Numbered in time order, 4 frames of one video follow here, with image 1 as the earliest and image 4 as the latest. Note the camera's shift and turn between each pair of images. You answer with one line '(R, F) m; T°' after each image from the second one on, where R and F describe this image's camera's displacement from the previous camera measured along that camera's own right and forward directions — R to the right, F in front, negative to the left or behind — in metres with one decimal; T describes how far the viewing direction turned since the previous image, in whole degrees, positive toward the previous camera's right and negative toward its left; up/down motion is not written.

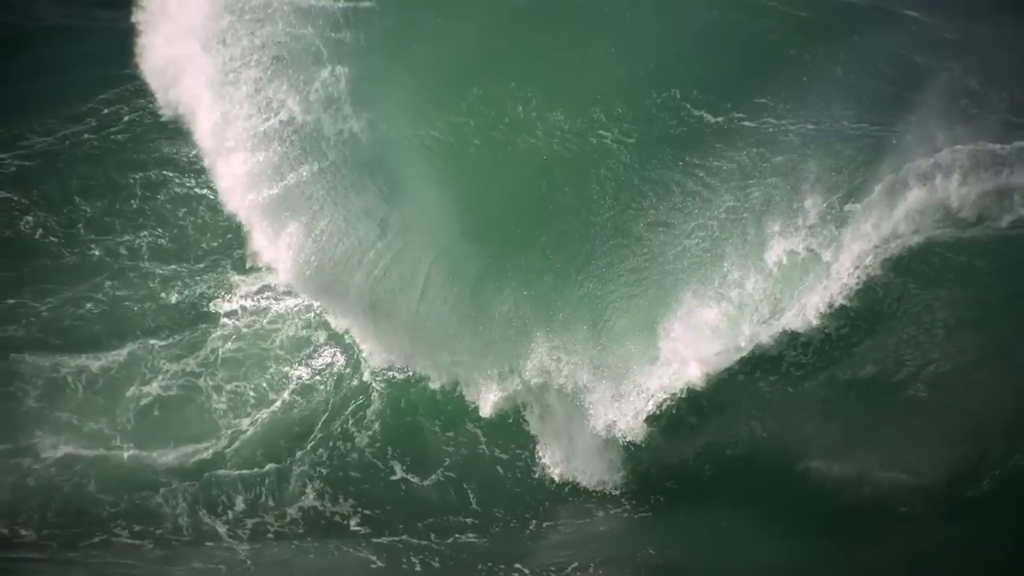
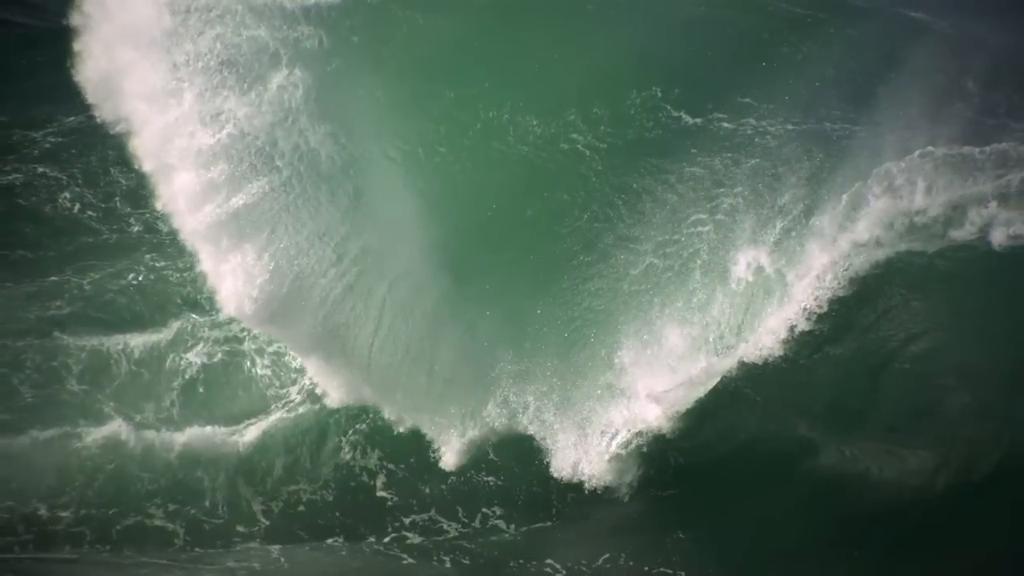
(+1.1, +1.0) m; 0°
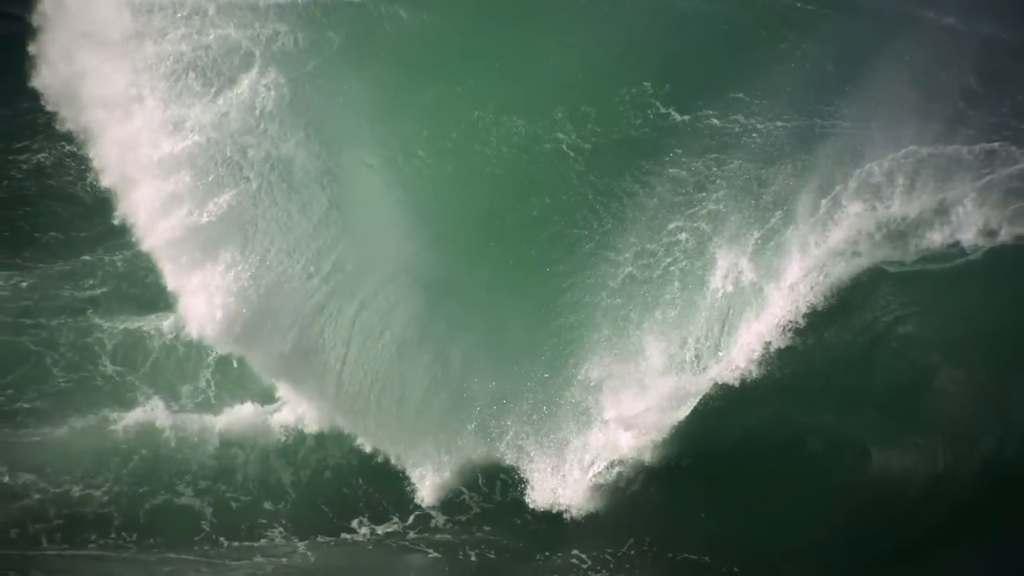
(+0.7, +0.7) m; 0°
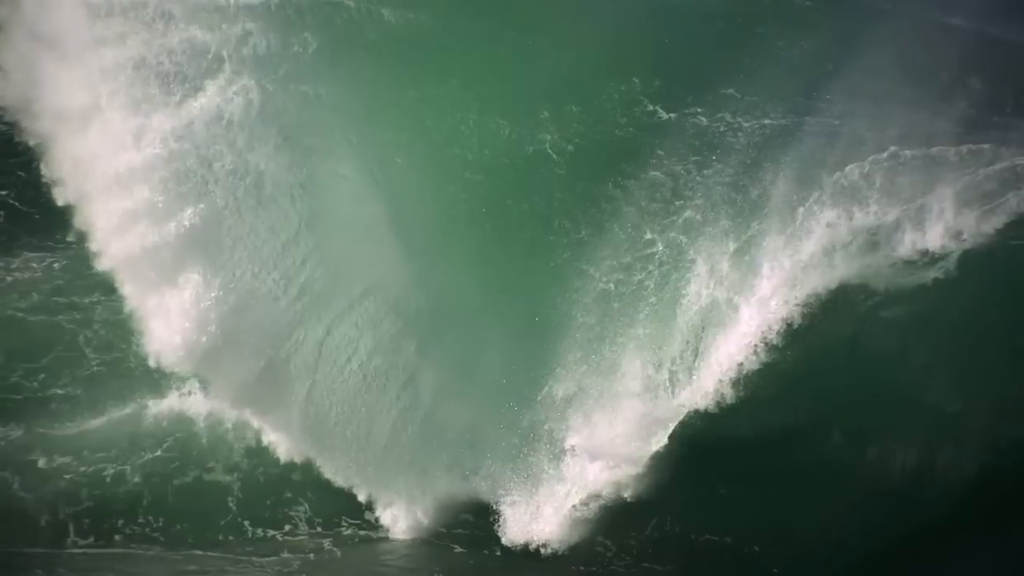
(+0.6, +1.0) m; 0°
